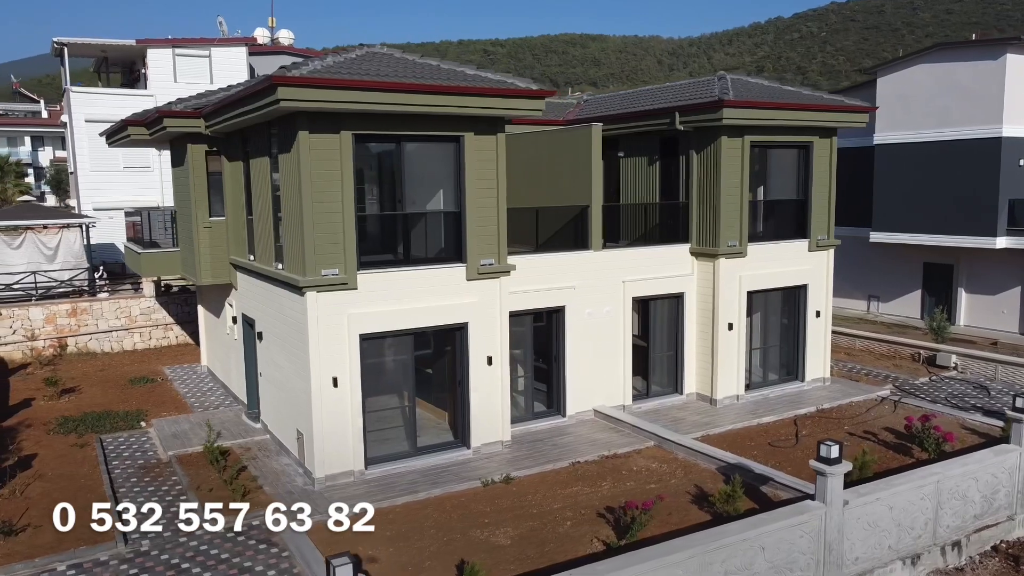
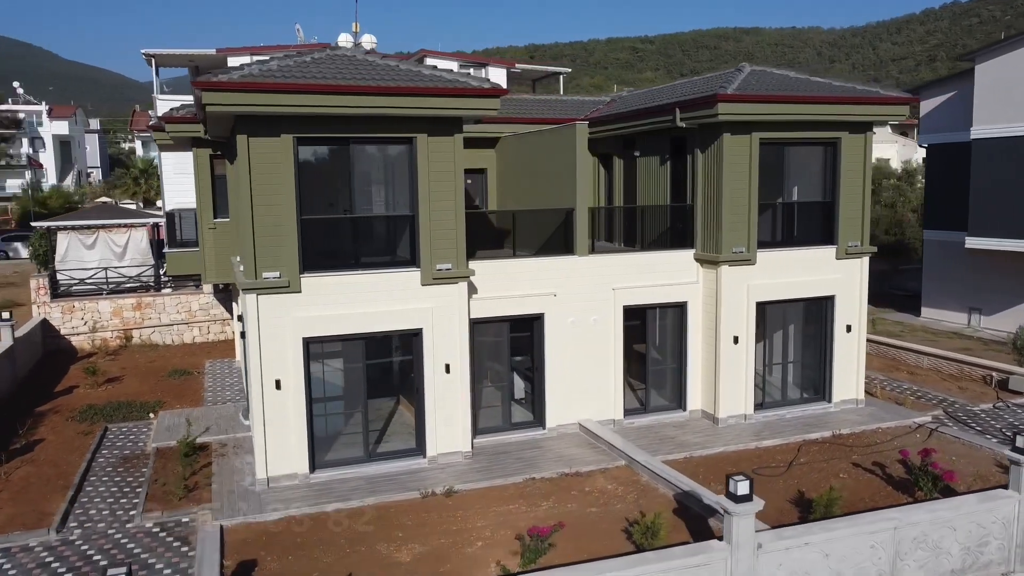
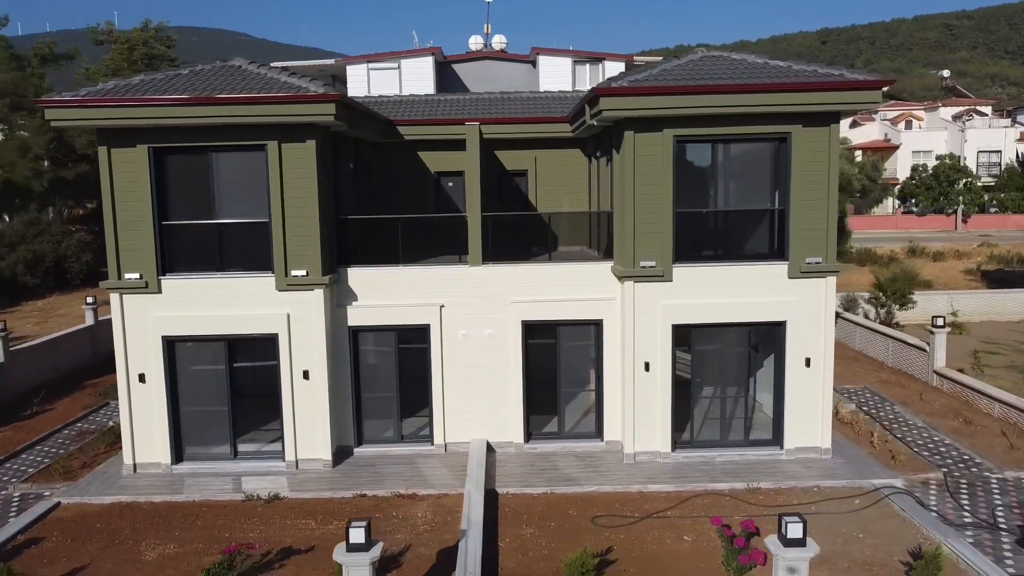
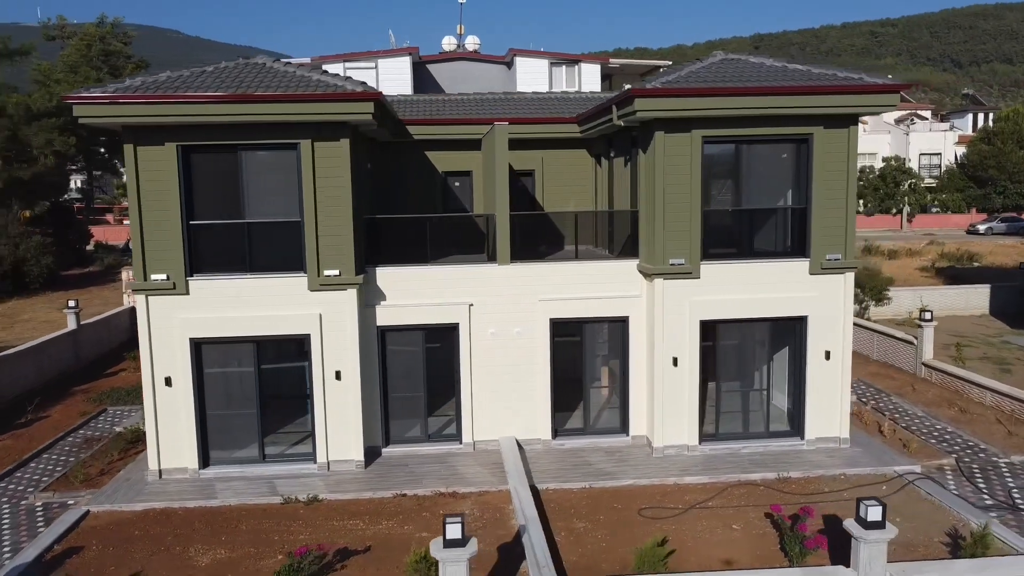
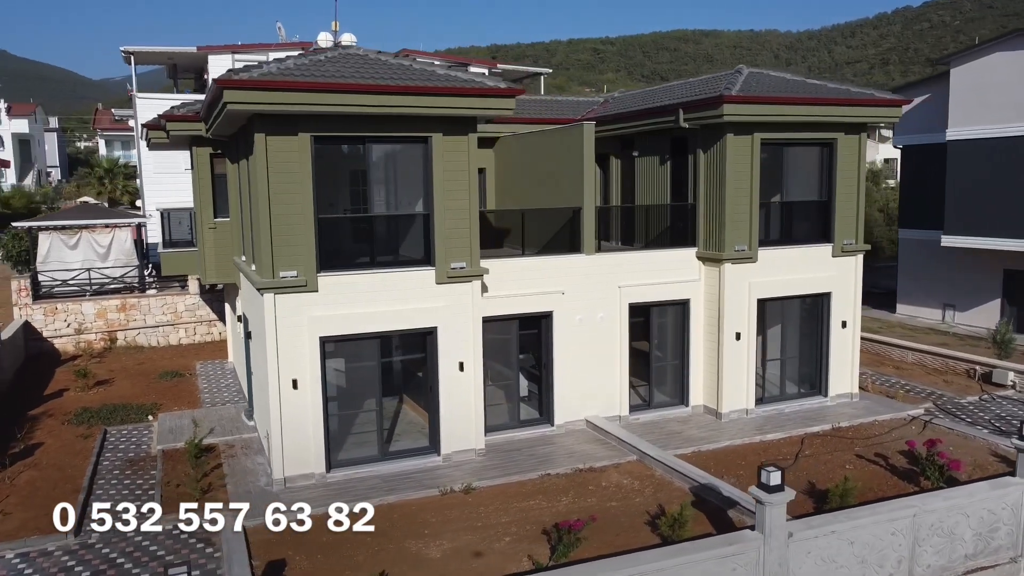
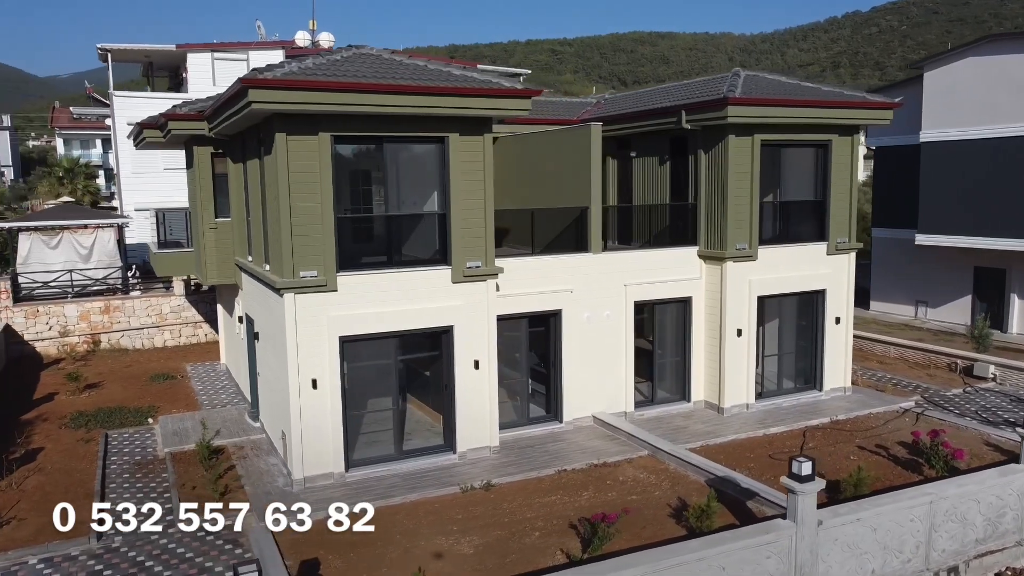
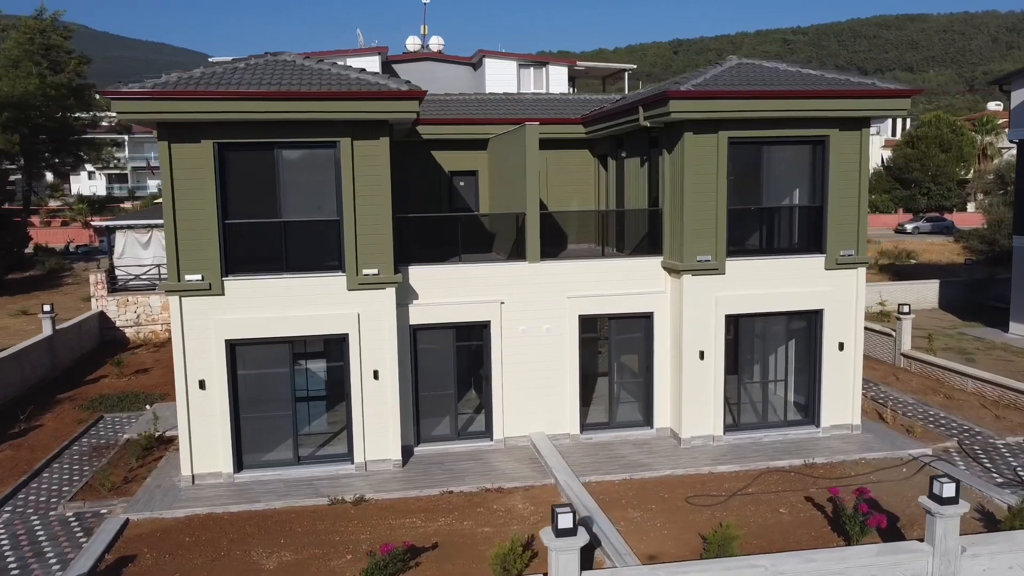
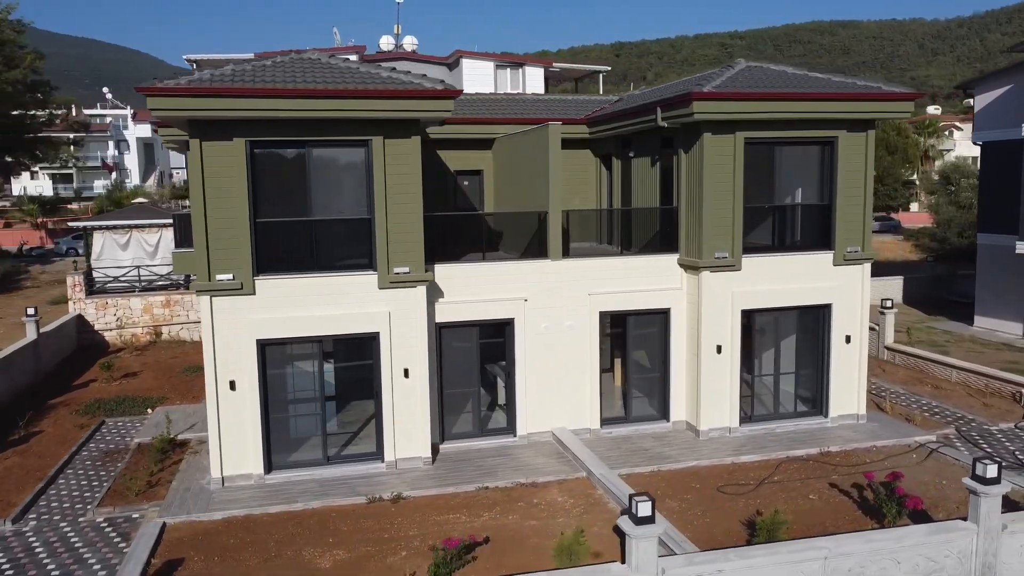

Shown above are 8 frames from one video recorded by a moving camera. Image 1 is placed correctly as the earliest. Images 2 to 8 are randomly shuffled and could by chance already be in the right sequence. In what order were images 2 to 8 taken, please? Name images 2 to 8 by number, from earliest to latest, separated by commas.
6, 5, 2, 8, 7, 4, 3
